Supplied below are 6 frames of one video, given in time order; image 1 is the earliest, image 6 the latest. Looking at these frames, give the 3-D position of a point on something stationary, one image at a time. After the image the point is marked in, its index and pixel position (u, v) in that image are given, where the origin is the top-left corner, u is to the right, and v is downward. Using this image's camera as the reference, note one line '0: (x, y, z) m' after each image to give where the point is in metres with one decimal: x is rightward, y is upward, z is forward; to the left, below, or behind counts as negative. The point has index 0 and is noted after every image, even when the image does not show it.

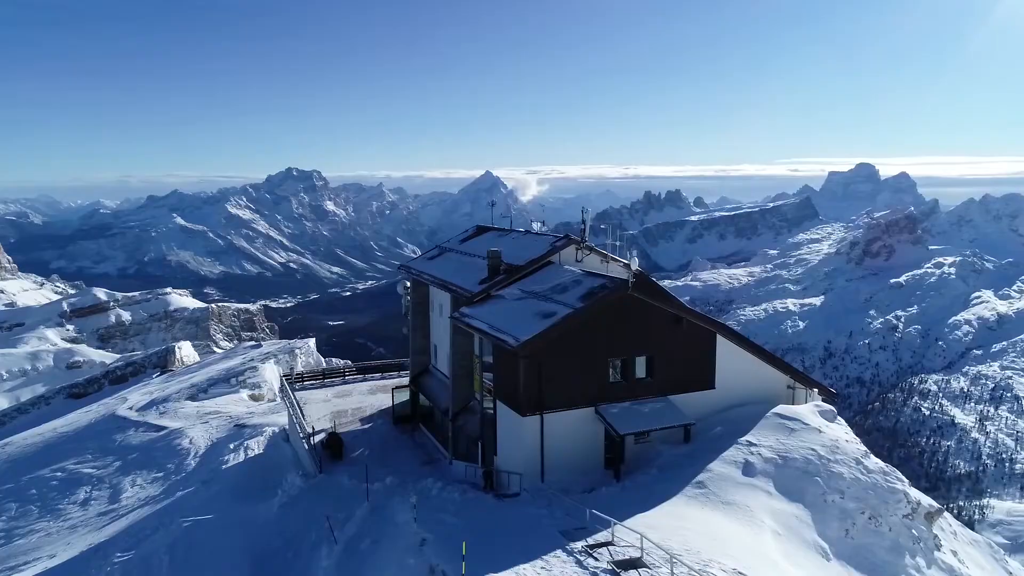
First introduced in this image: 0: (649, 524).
0: (+2.8, -4.8, +13.5) m
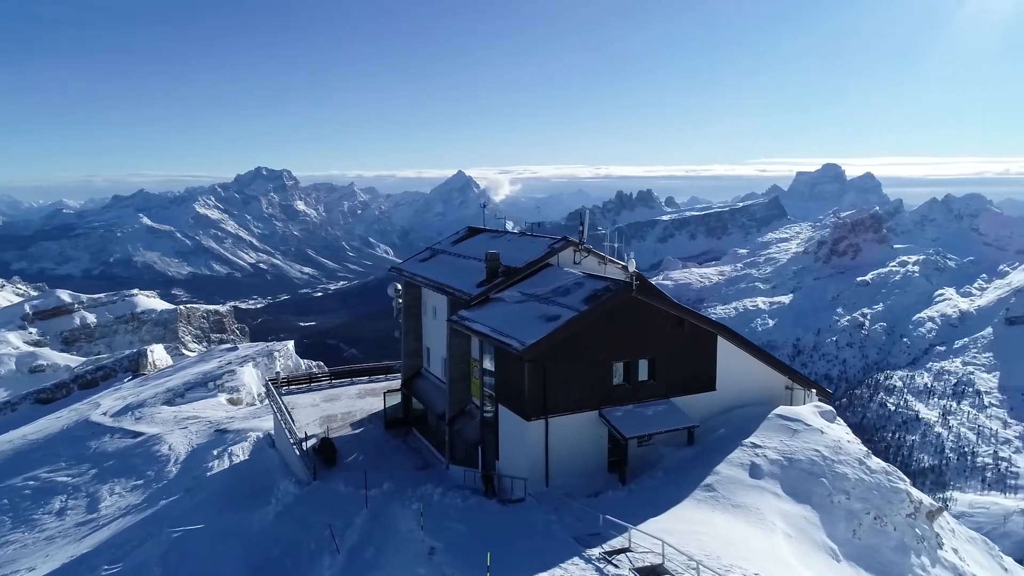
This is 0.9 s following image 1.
0: (+3.1, -4.8, +13.4) m
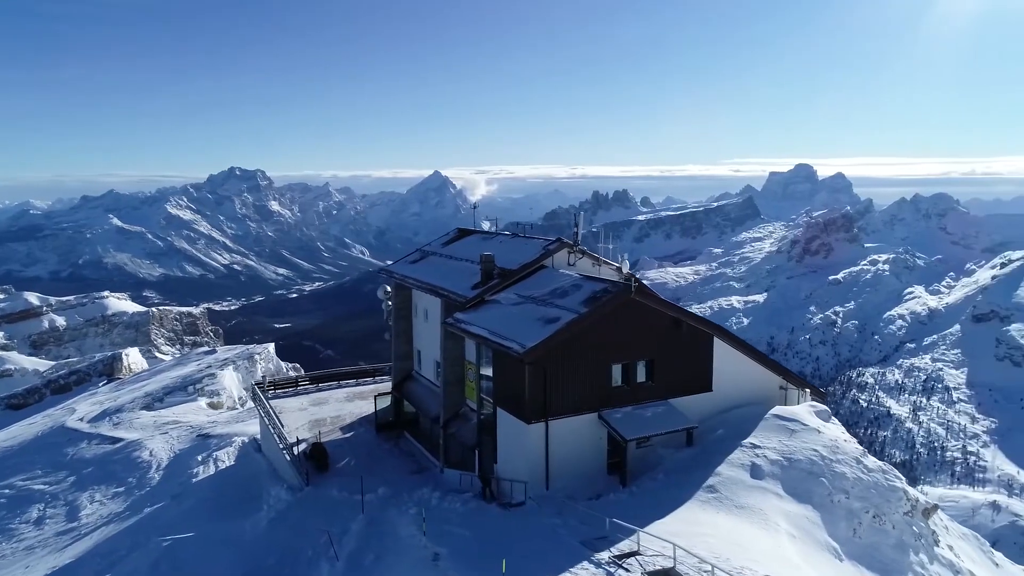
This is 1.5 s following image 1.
0: (+3.2, -4.9, +13.4) m
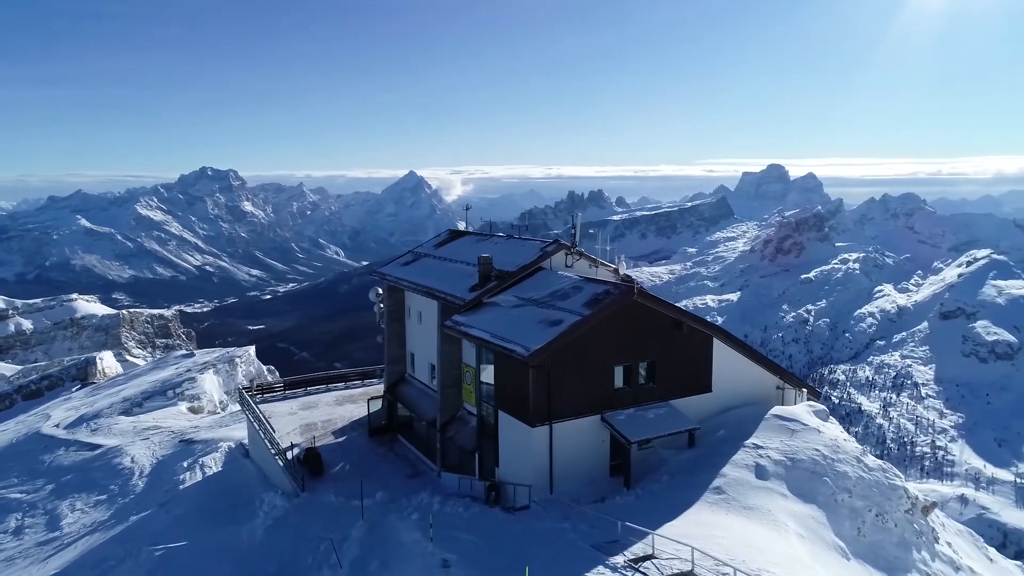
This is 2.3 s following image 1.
0: (+3.4, -4.9, +13.4) m
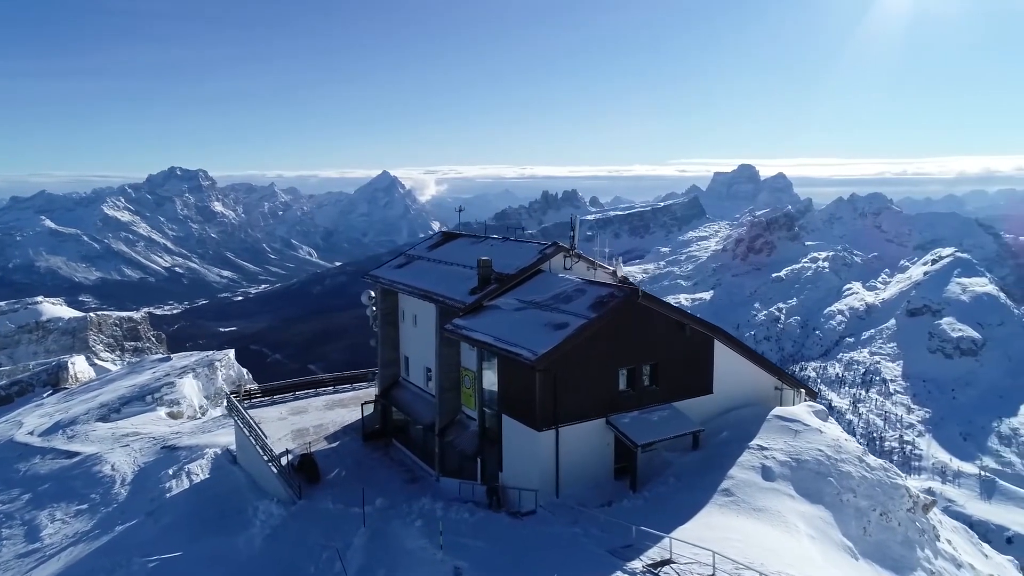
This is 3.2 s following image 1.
0: (+3.7, -5.0, +13.4) m
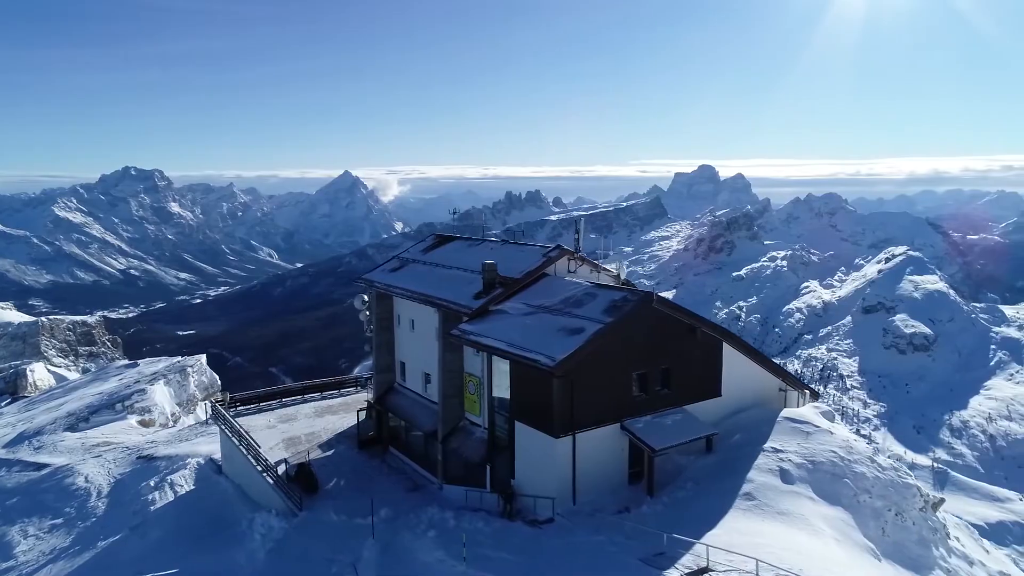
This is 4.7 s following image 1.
0: (+4.3, -5.1, +13.3) m
